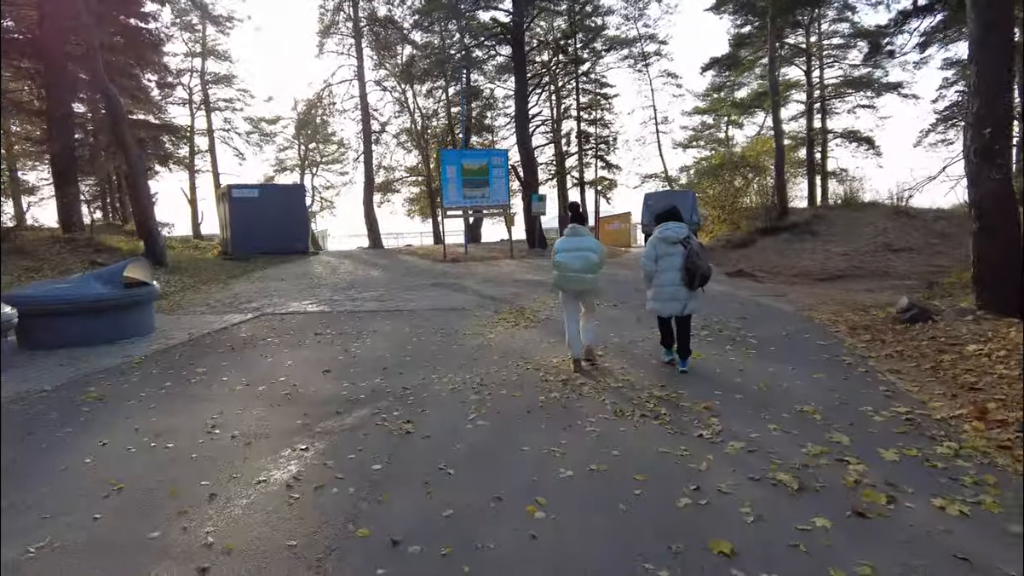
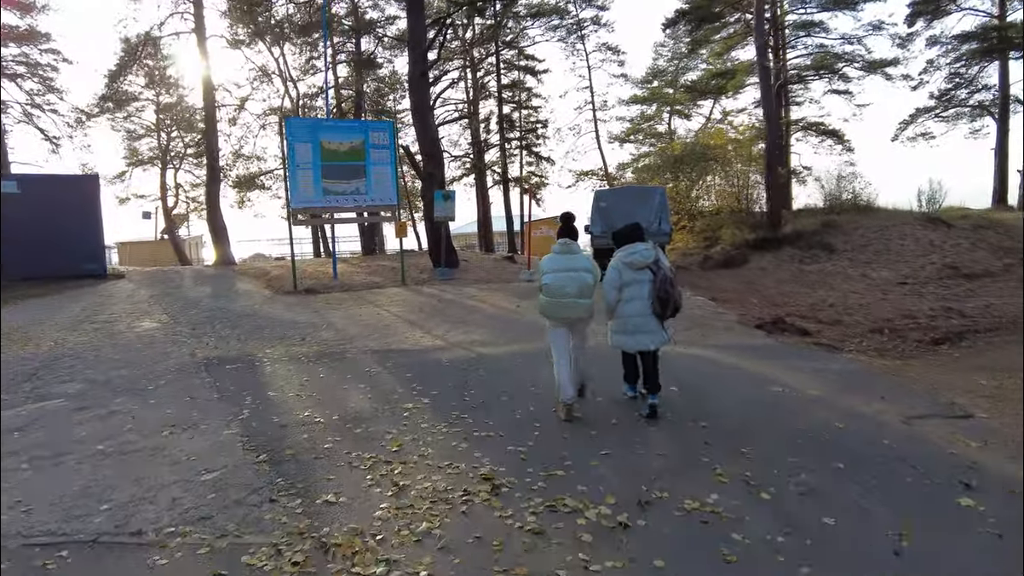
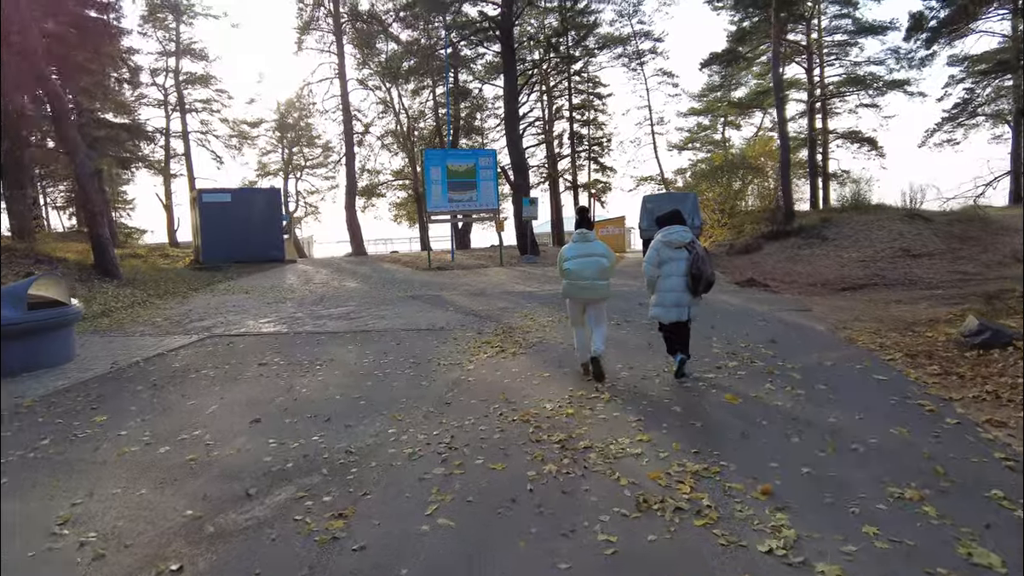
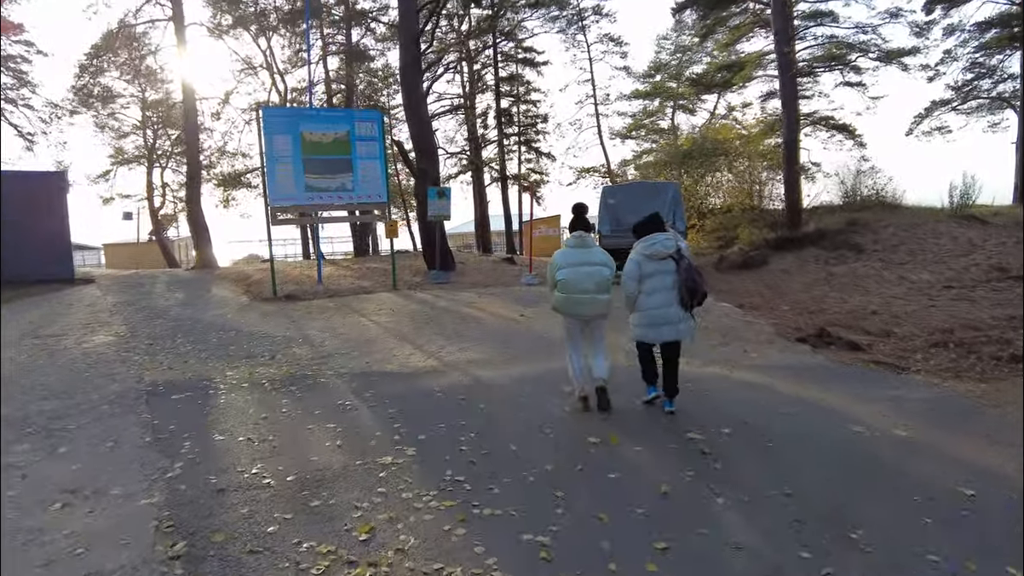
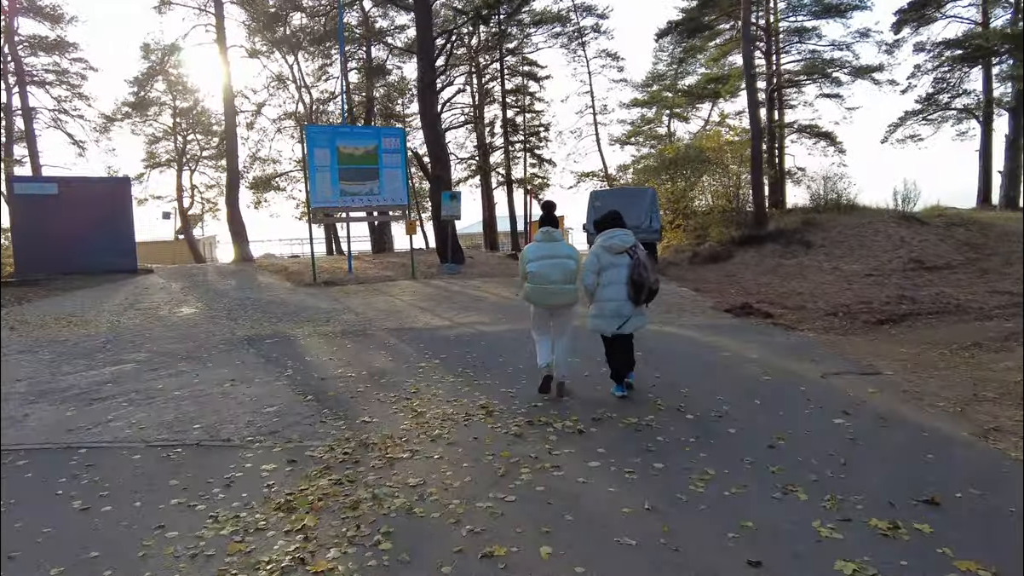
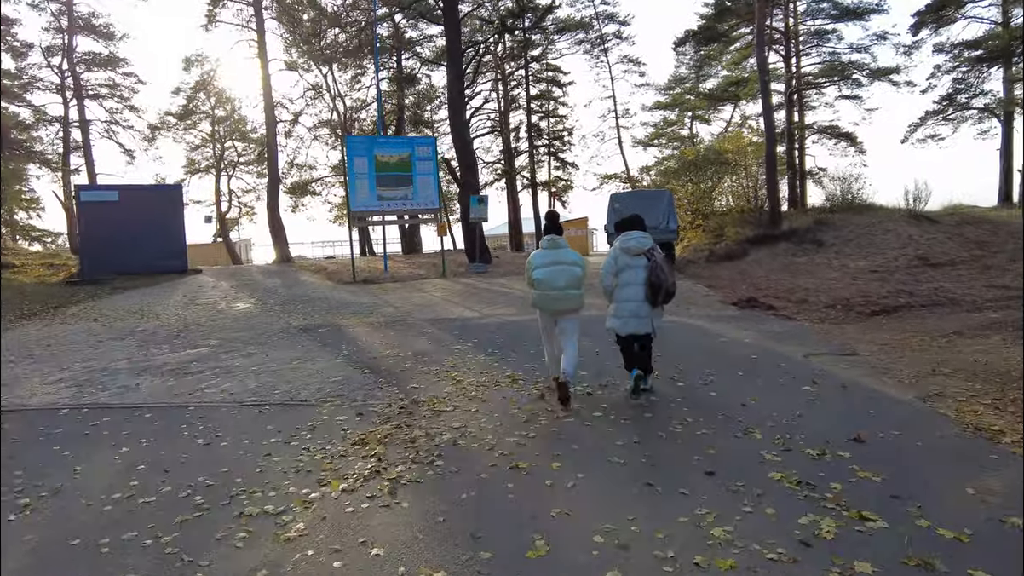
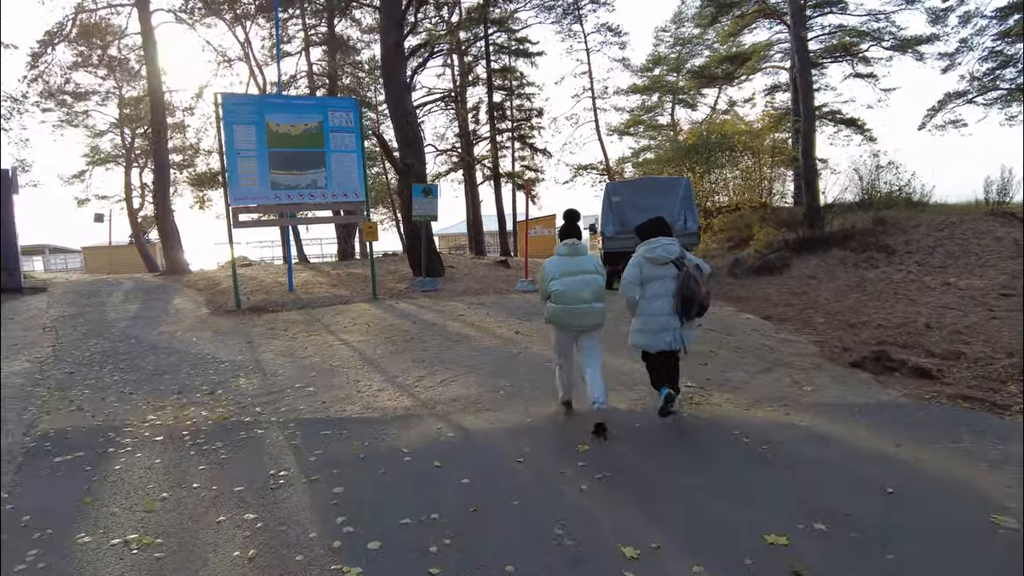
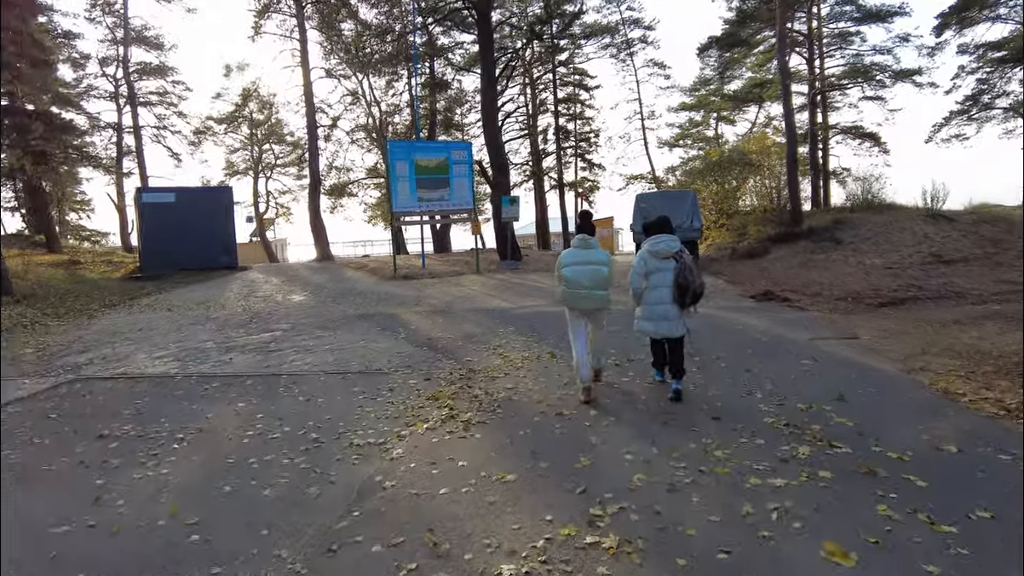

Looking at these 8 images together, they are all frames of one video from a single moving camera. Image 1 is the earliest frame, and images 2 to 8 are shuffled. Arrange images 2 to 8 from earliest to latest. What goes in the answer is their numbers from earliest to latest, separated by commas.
3, 8, 6, 5, 2, 4, 7
